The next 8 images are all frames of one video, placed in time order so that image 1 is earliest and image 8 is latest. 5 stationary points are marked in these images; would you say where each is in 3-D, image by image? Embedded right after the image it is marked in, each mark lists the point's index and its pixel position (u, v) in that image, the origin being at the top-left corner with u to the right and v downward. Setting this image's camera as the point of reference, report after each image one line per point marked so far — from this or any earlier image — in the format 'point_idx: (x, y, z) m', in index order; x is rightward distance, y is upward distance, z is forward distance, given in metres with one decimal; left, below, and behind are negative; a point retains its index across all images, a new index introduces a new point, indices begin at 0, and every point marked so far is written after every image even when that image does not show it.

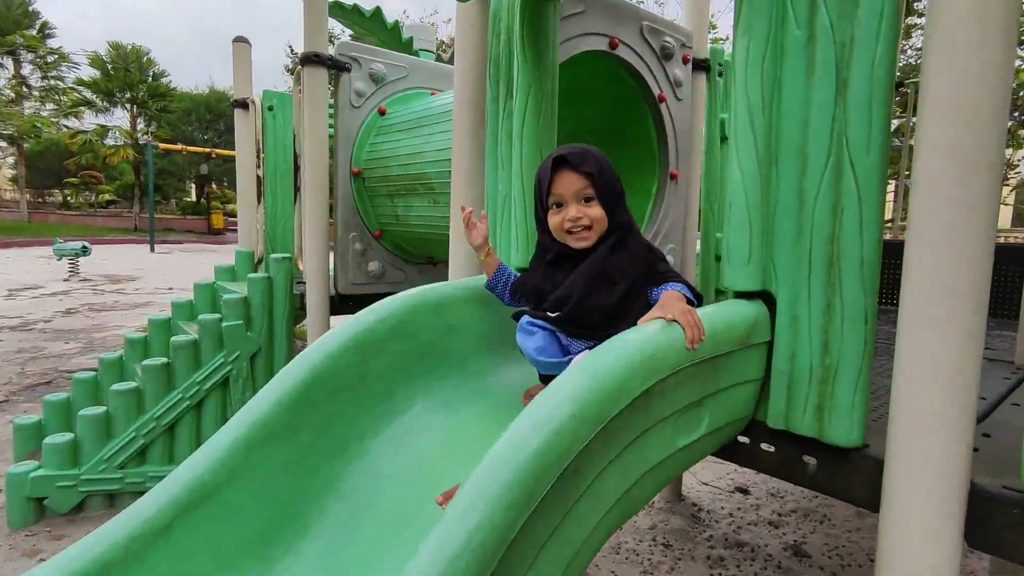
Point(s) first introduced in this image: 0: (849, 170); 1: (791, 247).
0: (+0.7, +0.2, +1.1) m
1: (+0.6, +0.1, +1.2) m
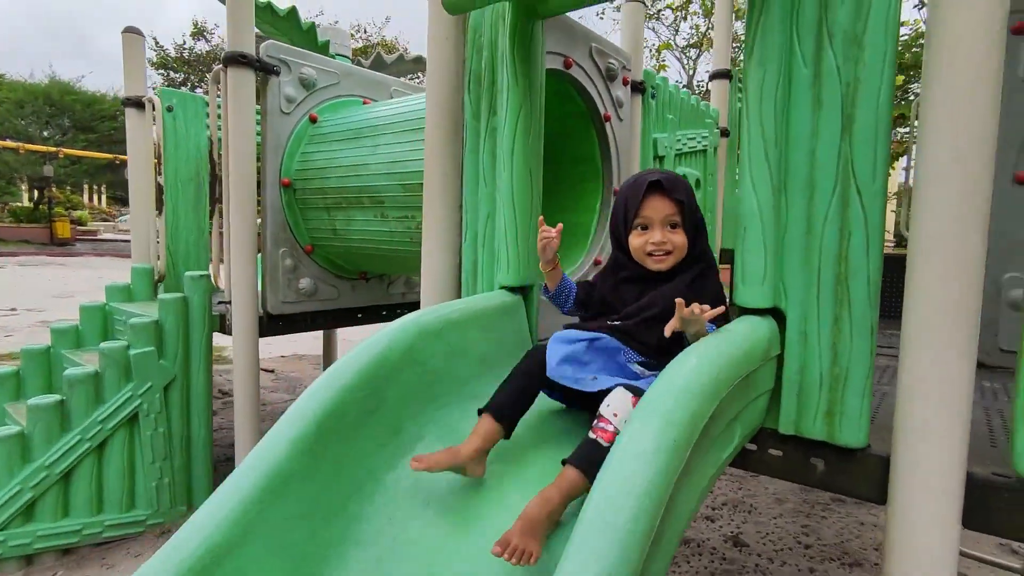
0: (+0.8, +0.2, +1.2) m
1: (+0.7, +0.1, +1.3) m
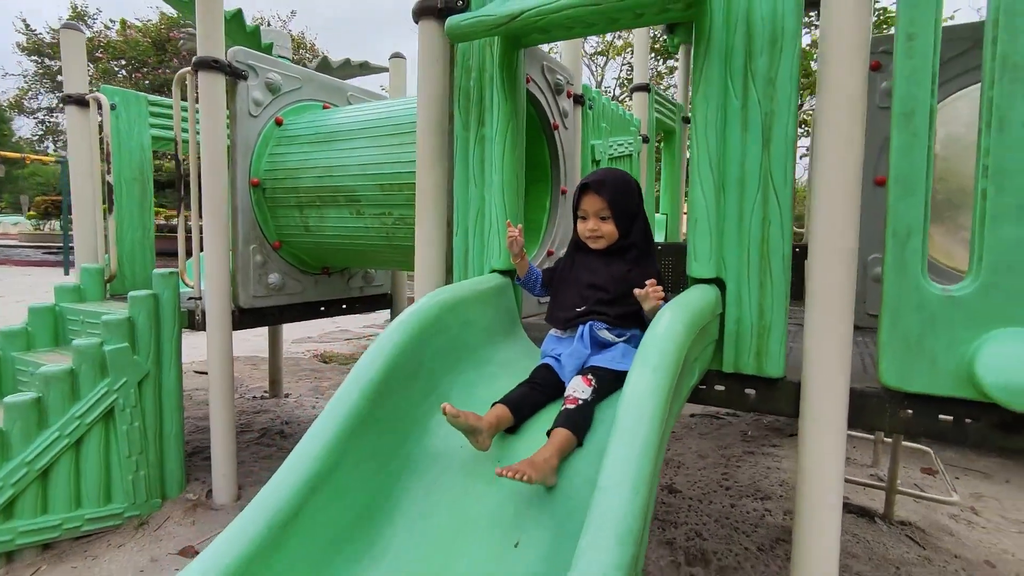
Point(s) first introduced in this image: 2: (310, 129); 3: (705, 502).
0: (+0.8, +0.3, +1.7) m
1: (+0.7, +0.1, +1.8) m
2: (-1.2, +0.9, +3.2) m
3: (+1.1, -1.3, +3.3) m
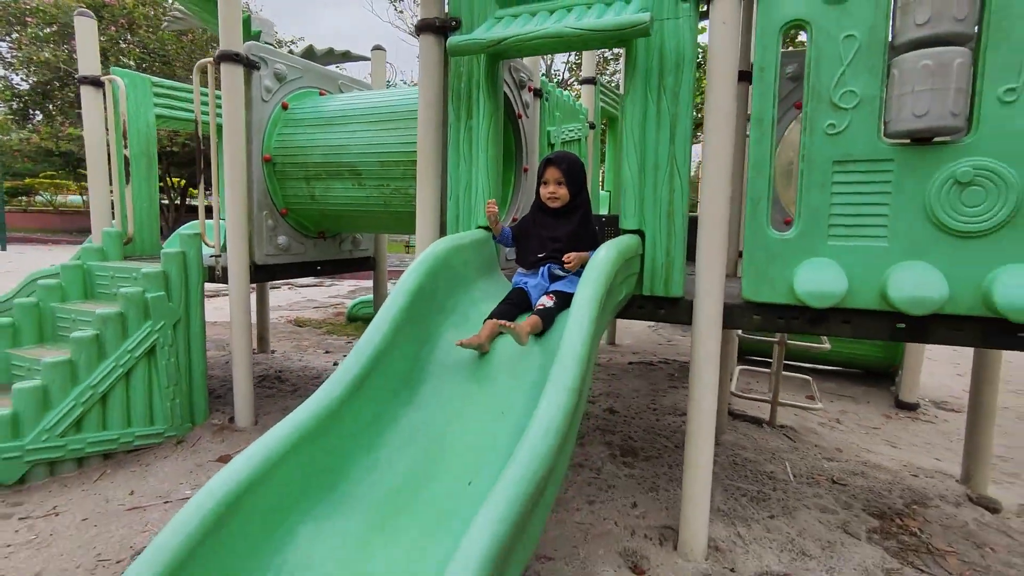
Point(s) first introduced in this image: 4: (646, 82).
0: (+0.7, +0.5, +2.5) m
1: (+0.6, +0.4, +2.6) m
2: (-1.4, +1.2, +3.8) m
3: (+0.9, -1.0, +4.2) m
4: (+0.6, +0.9, +2.5) m
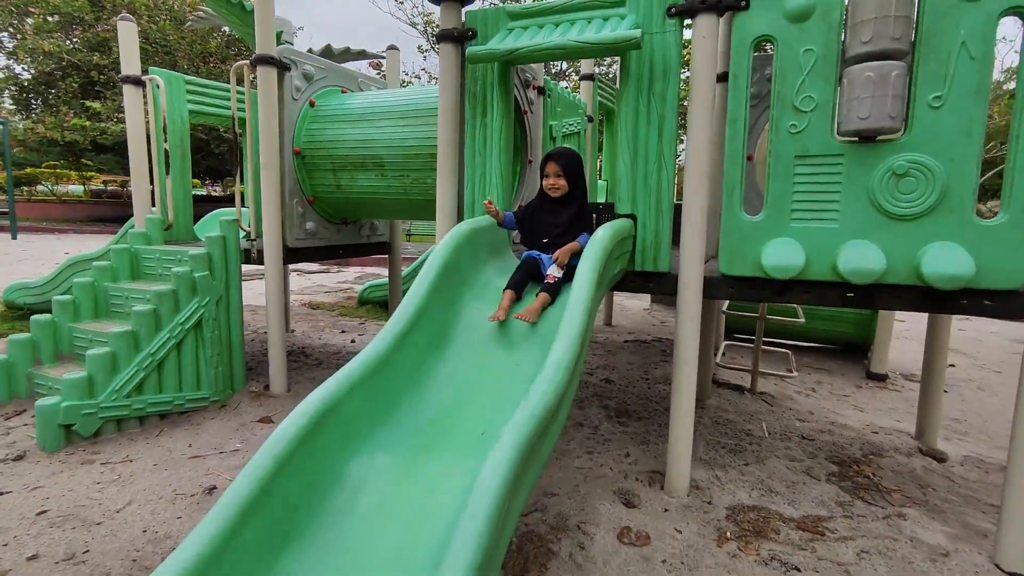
0: (+0.8, +0.6, +2.9) m
1: (+0.7, +0.5, +3.0) m
2: (-1.3, +1.3, +4.2) m
3: (+1.0, -0.8, +4.6) m
4: (+0.7, +1.0, +2.9) m
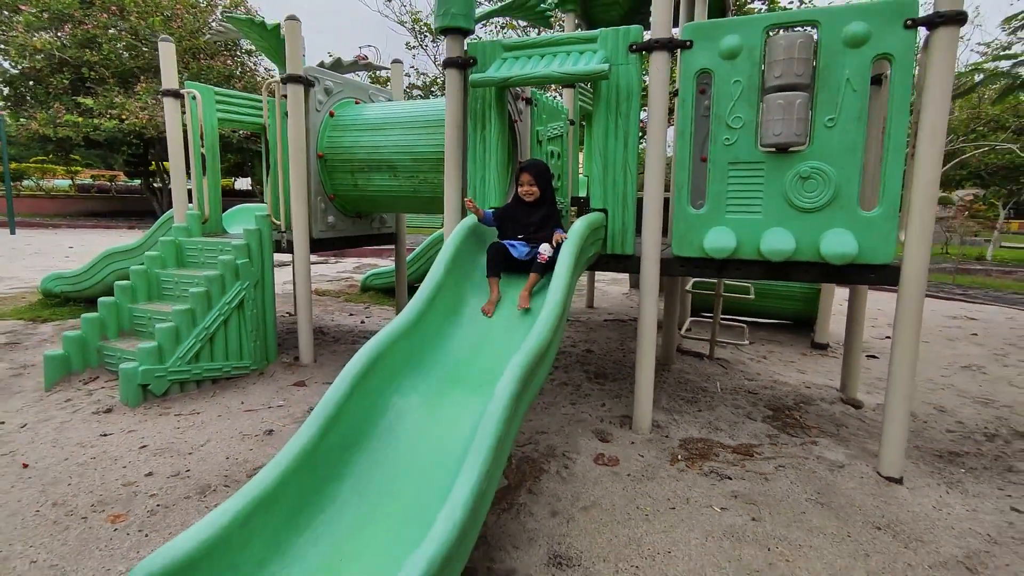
0: (+0.8, +0.8, +3.7) m
1: (+0.7, +0.6, +3.7) m
2: (-1.4, +1.5, +4.9) m
3: (+0.9, -0.6, +5.4) m
4: (+0.6, +1.2, +3.7) m
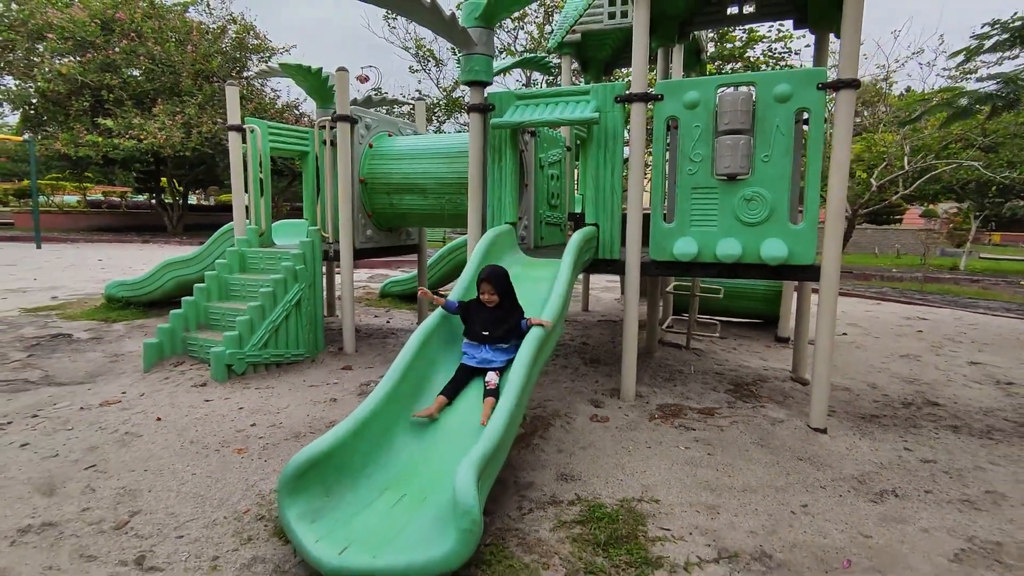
0: (+0.9, +0.8, +4.7) m
1: (+0.8, +0.6, +4.7) m
2: (-1.3, +1.4, +5.9) m
3: (+1.0, -0.7, +6.4) m
4: (+0.7, +1.2, +4.7) m
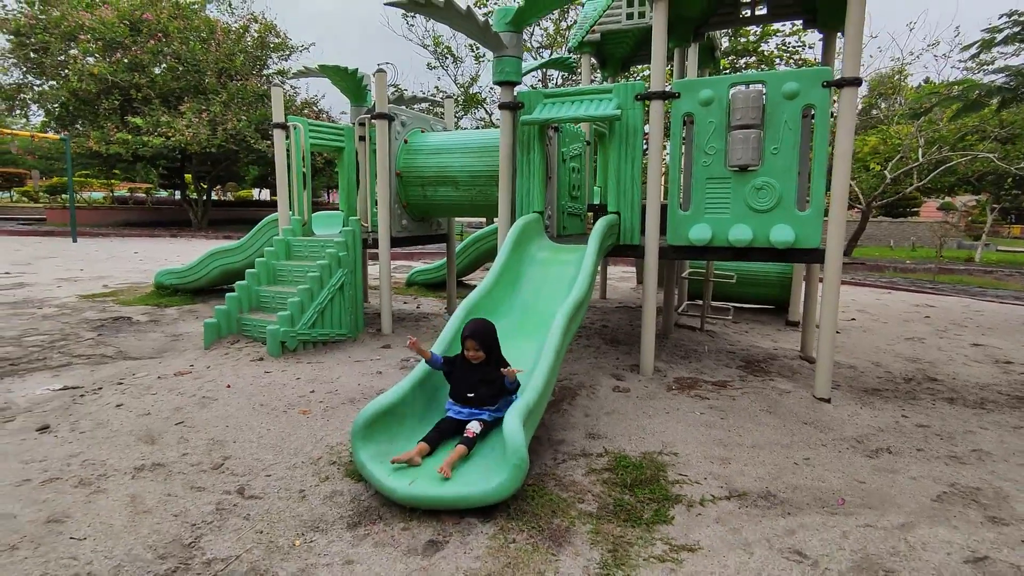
0: (+1.1, +0.9, +5.1) m
1: (+1.0, +0.8, +5.1) m
2: (-1.0, +1.6, +6.3) m
3: (+1.3, -0.5, +6.8) m
4: (+1.0, +1.3, +5.1) m
